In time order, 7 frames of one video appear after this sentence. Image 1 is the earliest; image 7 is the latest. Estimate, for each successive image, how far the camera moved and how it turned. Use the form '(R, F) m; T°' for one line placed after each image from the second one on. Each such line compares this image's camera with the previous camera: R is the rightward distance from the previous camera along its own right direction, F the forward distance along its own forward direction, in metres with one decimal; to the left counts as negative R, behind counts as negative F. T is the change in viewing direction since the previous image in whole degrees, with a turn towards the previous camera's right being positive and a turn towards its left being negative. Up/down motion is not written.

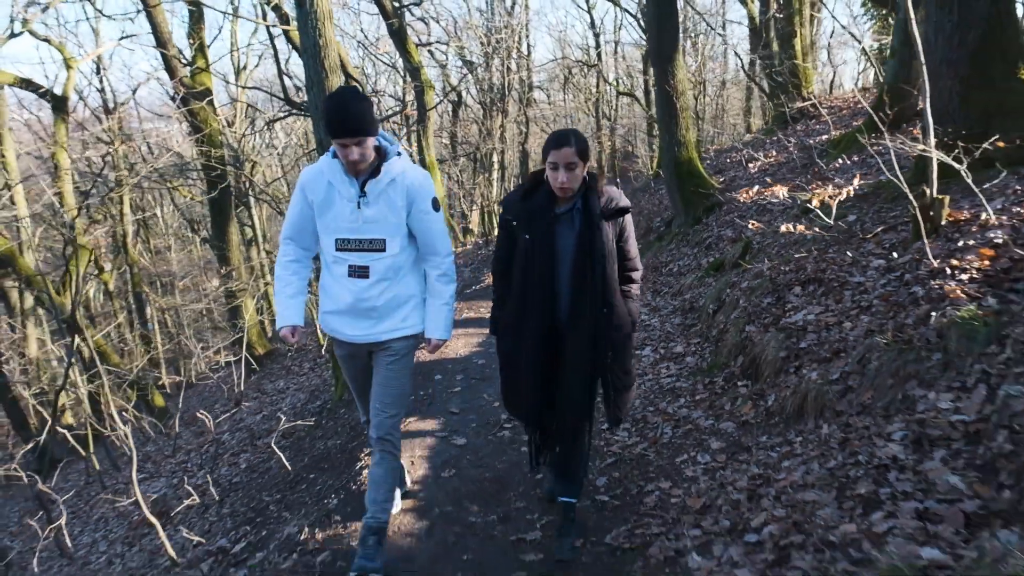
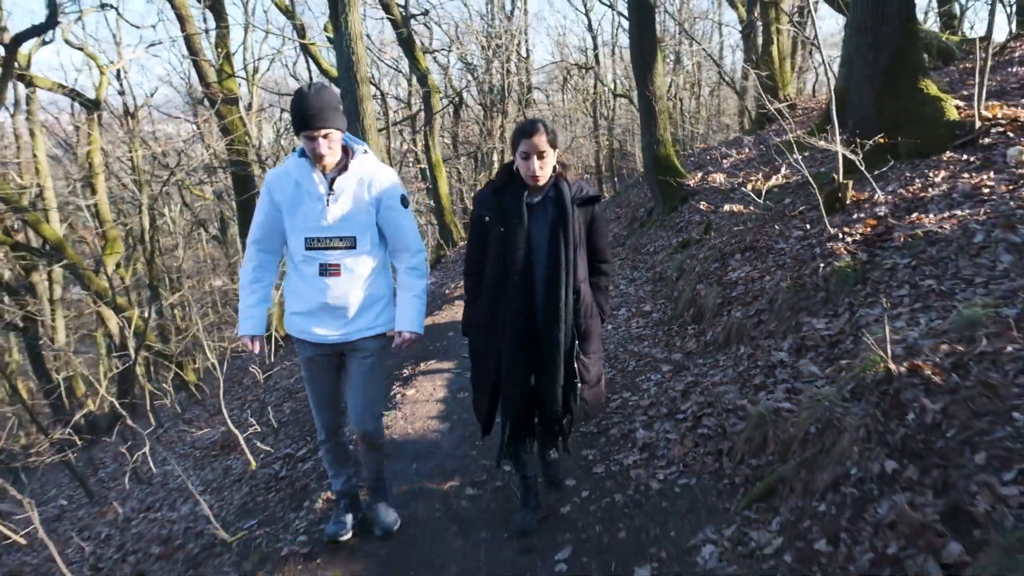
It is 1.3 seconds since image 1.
(0.0, -1.4) m; 0°
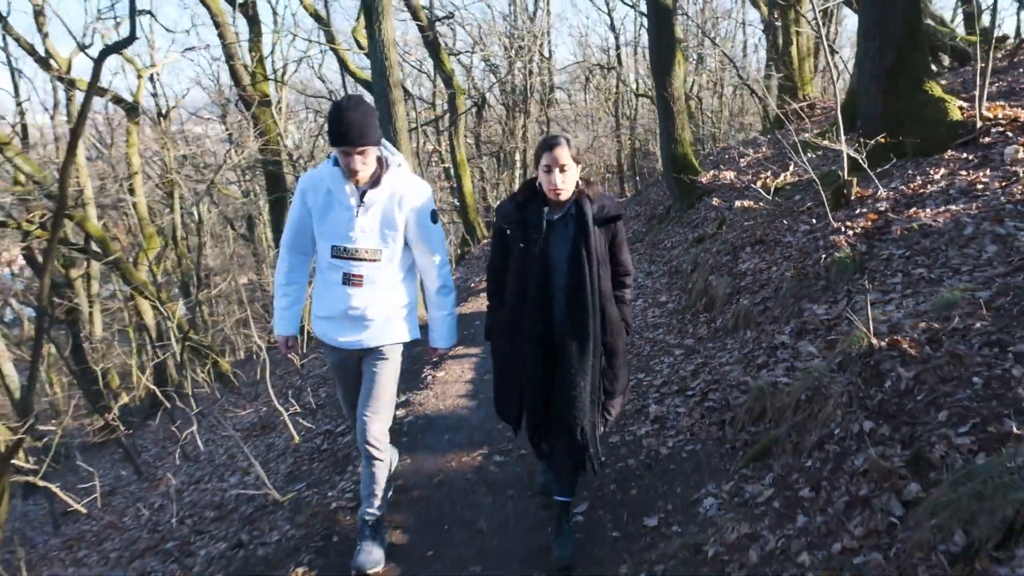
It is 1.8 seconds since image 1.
(0.0, -0.5) m; -2°
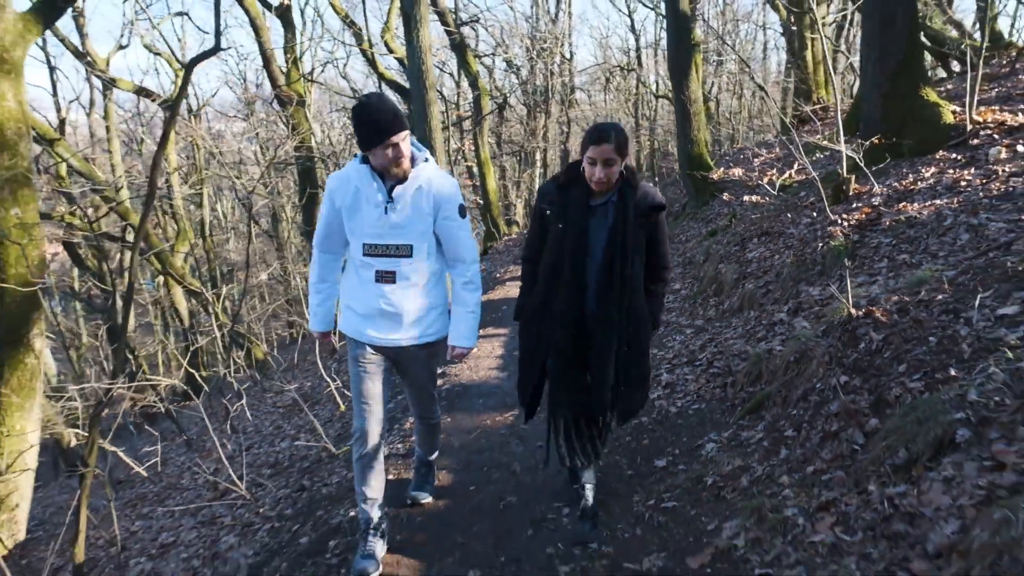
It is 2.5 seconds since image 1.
(-0.1, -0.7) m; -1°
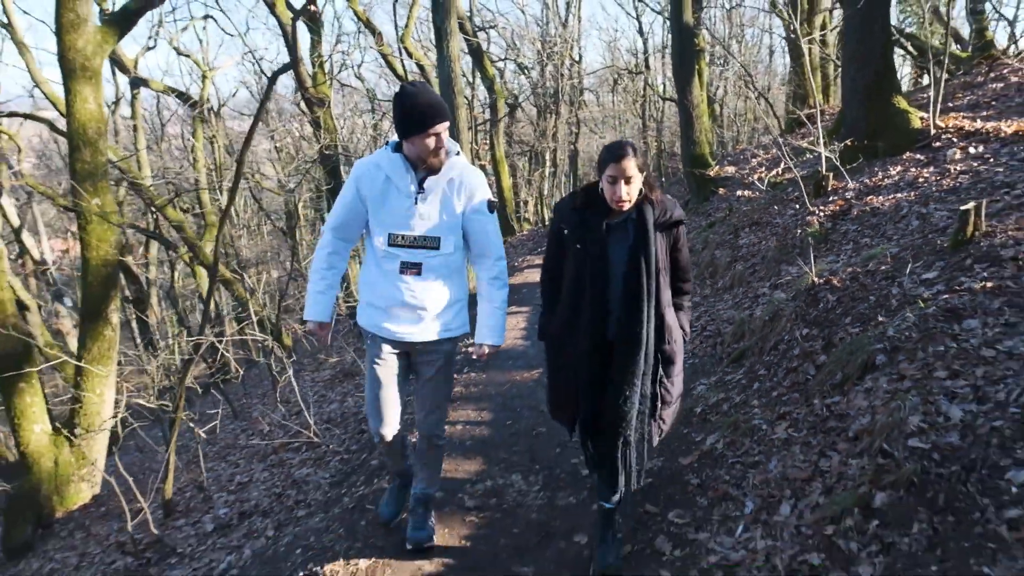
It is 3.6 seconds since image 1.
(-0.2, -1.1) m; 0°
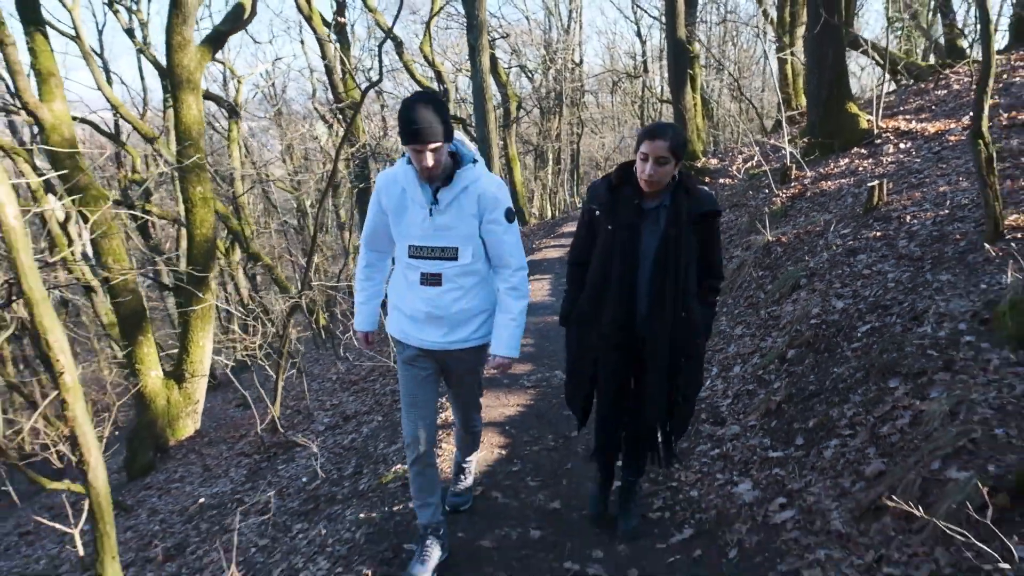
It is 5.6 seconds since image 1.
(-0.4, -2.1) m; 0°
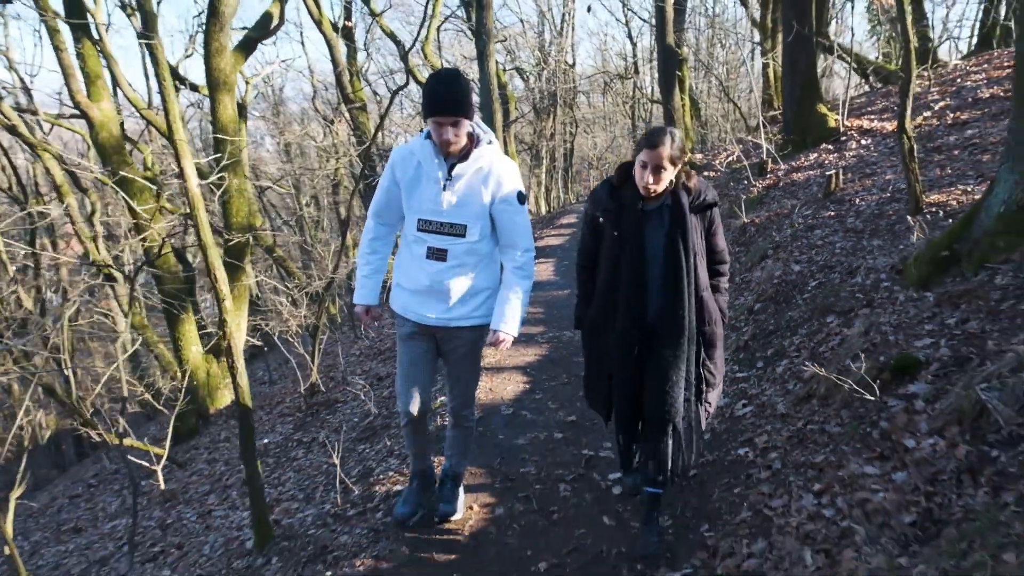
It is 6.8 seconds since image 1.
(-0.3, -1.3) m; +1°
